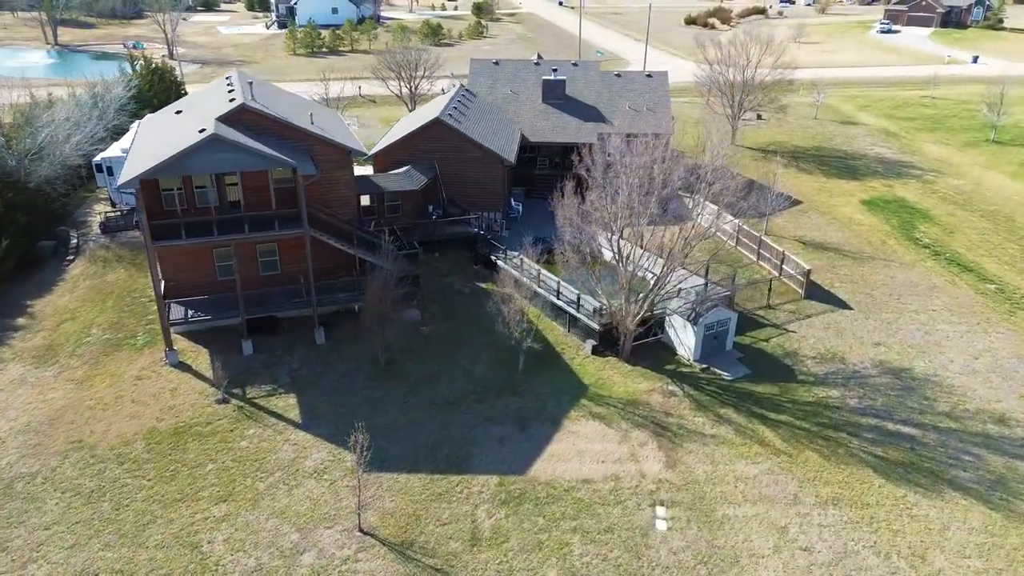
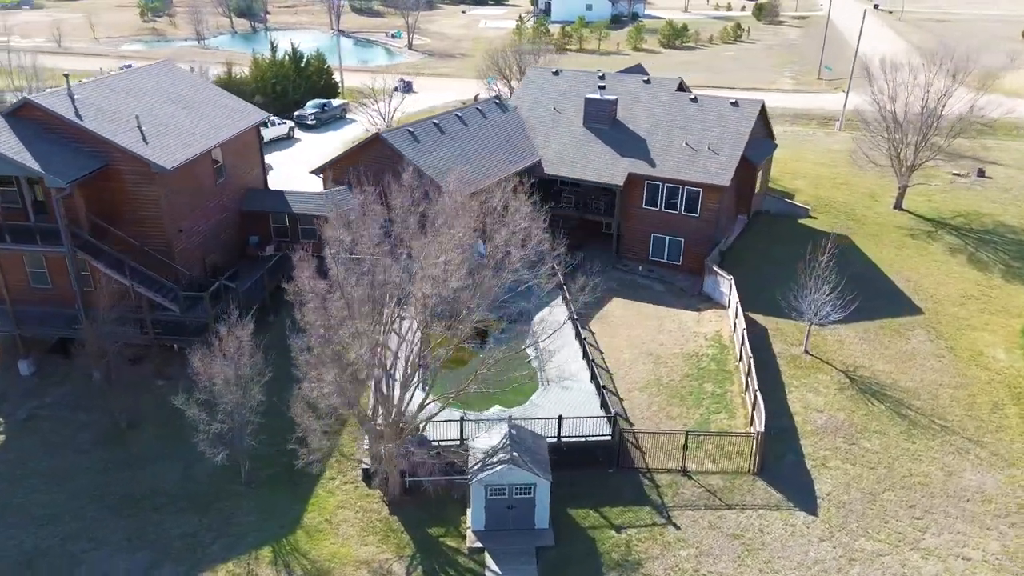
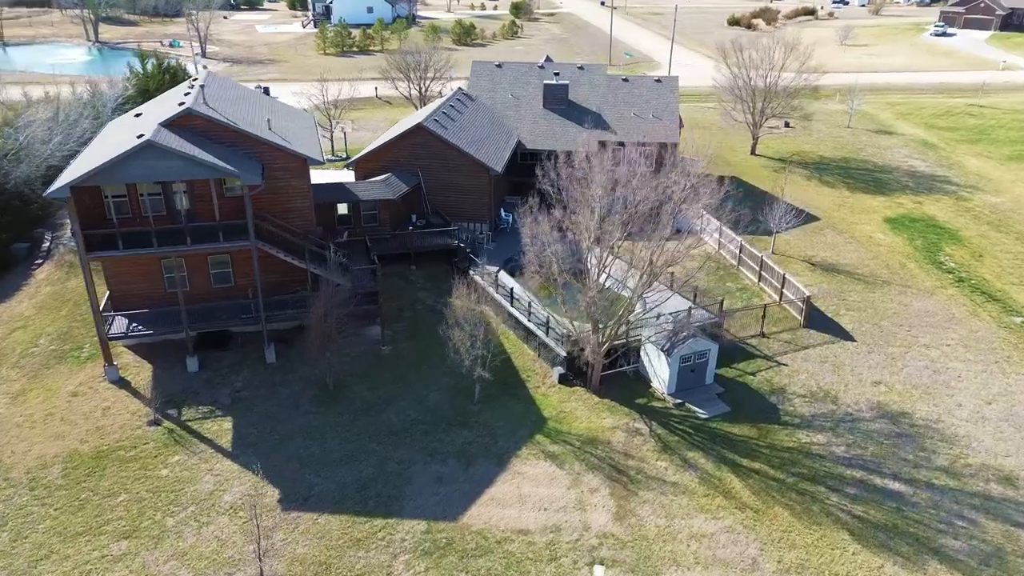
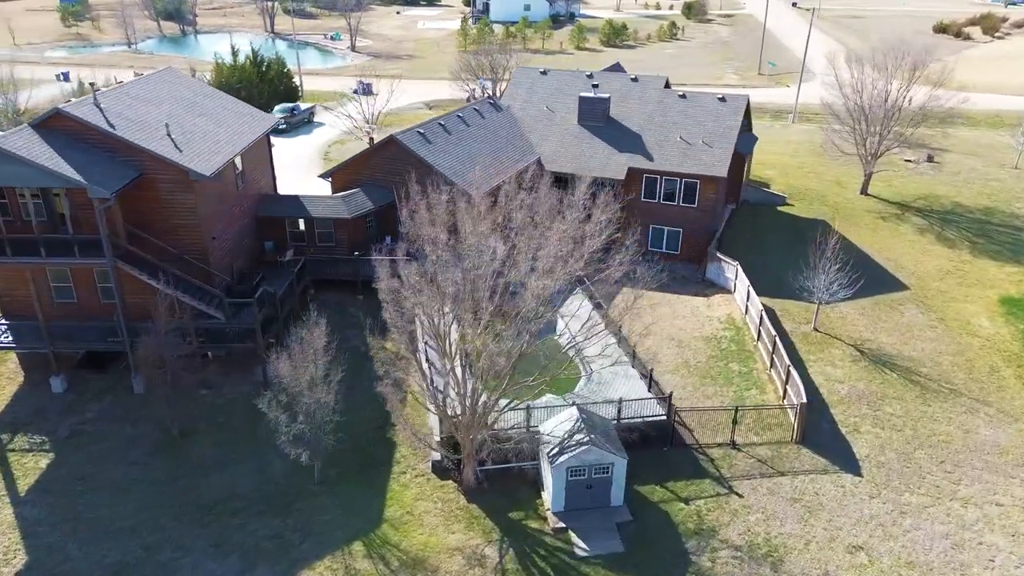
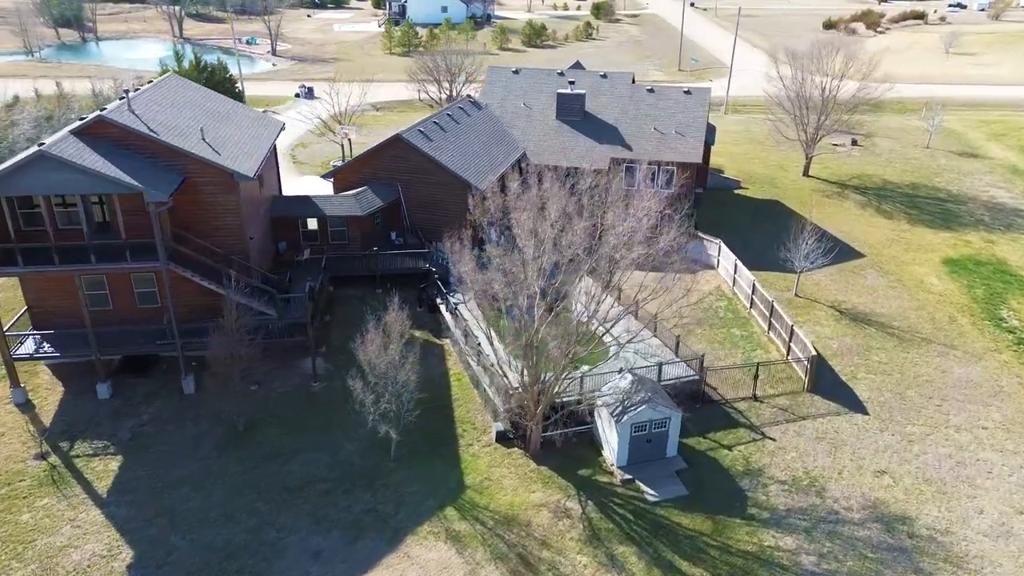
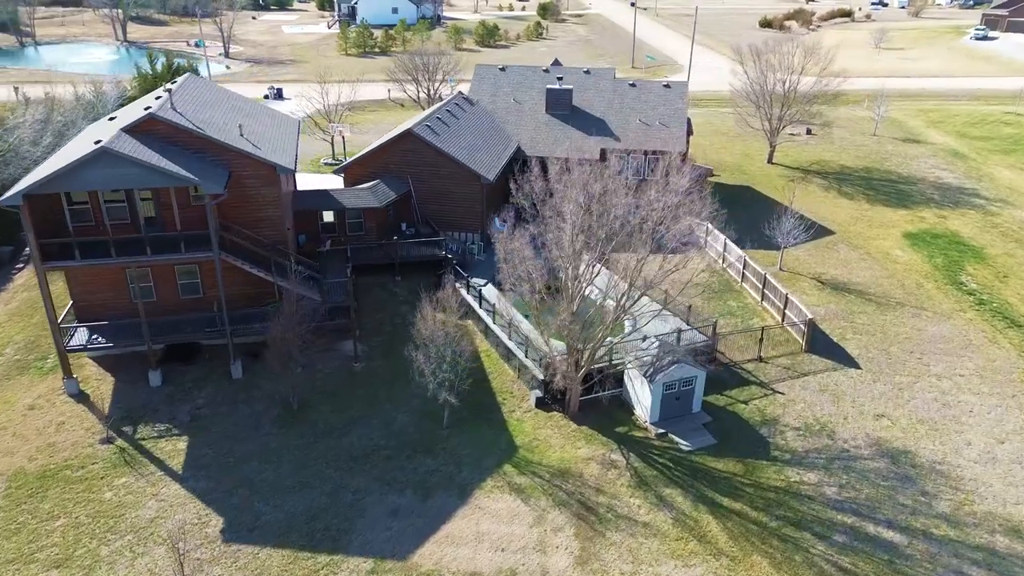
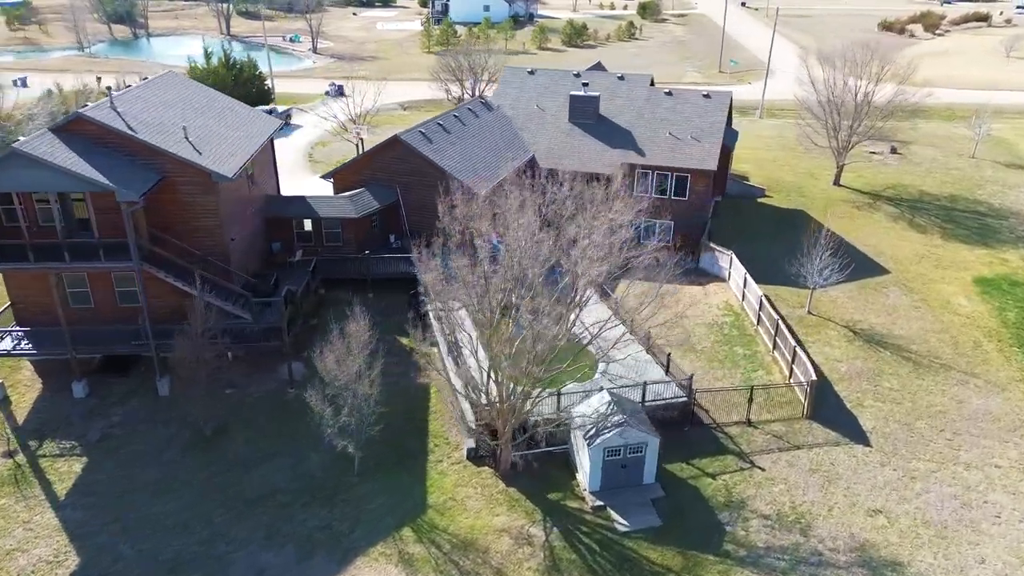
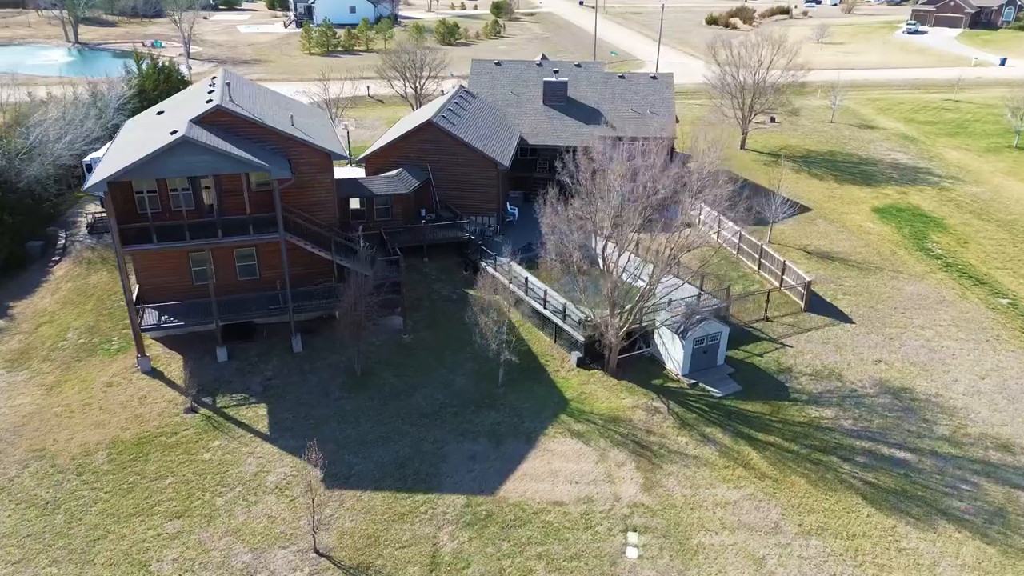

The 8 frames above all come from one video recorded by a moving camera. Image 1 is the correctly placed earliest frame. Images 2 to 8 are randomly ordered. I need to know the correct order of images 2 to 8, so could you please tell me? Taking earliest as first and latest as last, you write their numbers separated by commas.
8, 3, 6, 5, 7, 4, 2
